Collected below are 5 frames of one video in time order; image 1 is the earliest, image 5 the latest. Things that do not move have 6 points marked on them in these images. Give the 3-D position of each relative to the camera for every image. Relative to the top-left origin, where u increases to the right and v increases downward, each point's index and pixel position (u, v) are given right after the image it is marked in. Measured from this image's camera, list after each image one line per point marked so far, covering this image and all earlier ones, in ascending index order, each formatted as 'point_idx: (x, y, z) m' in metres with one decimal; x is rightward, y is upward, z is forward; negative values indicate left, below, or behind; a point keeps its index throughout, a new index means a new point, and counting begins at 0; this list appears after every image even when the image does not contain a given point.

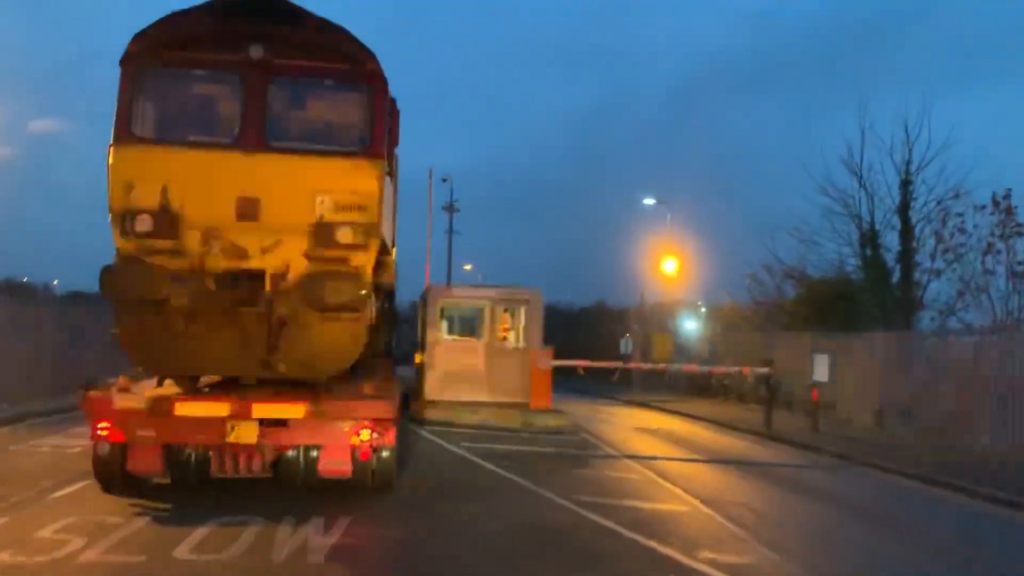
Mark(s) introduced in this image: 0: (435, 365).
0: (-1.5, -1.6, +19.1) m
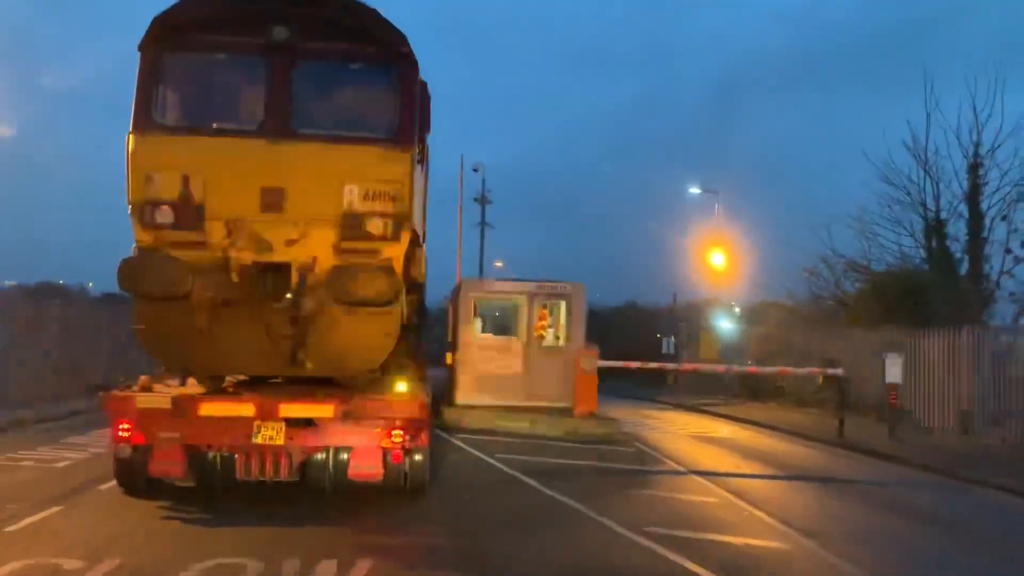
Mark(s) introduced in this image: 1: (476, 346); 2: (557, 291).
0: (-0.9, -1.5, +18.6) m
1: (-0.7, -1.1, +18.4) m
2: (+0.8, -0.1, +18.7) m
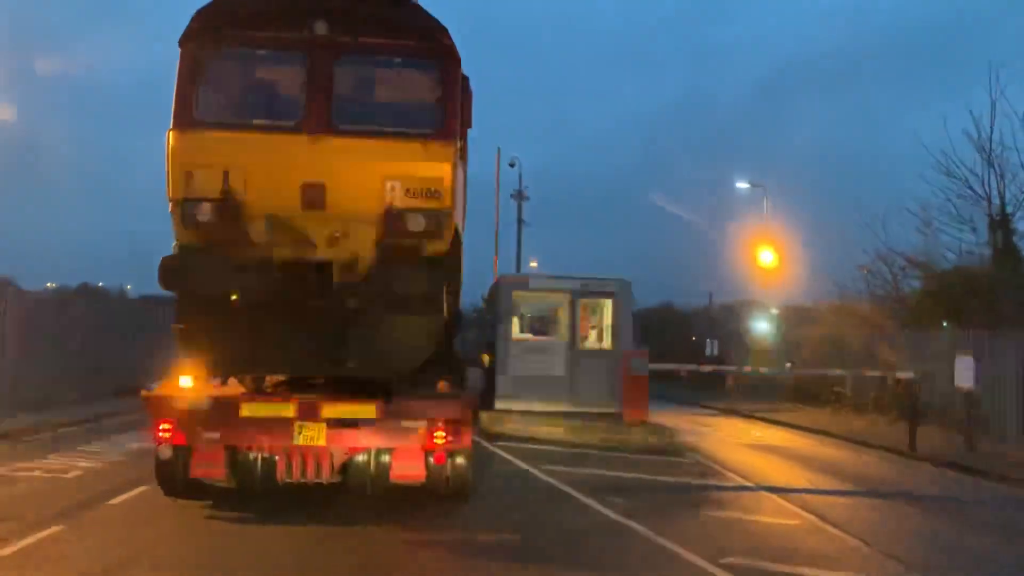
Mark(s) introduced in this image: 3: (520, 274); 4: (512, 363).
0: (-0.1, -1.4, +18.4) m
1: (+0.1, -1.1, +18.2) m
2: (+1.6, 0.0, +18.4) m
3: (+0.1, +0.3, +18.4) m
4: (0.0, -1.3, +18.3) m
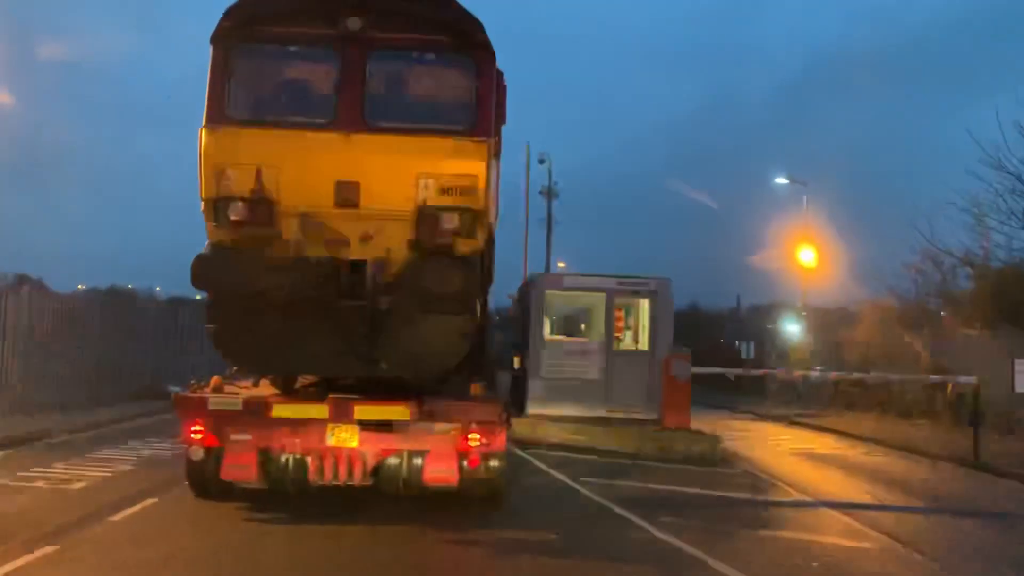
0: (+0.5, -1.4, +18.2) m
1: (+0.7, -1.0, +18.0) m
2: (+2.2, 0.0, +18.2) m
3: (+0.8, +0.3, +18.2) m
4: (+0.6, -1.3, +18.1) m
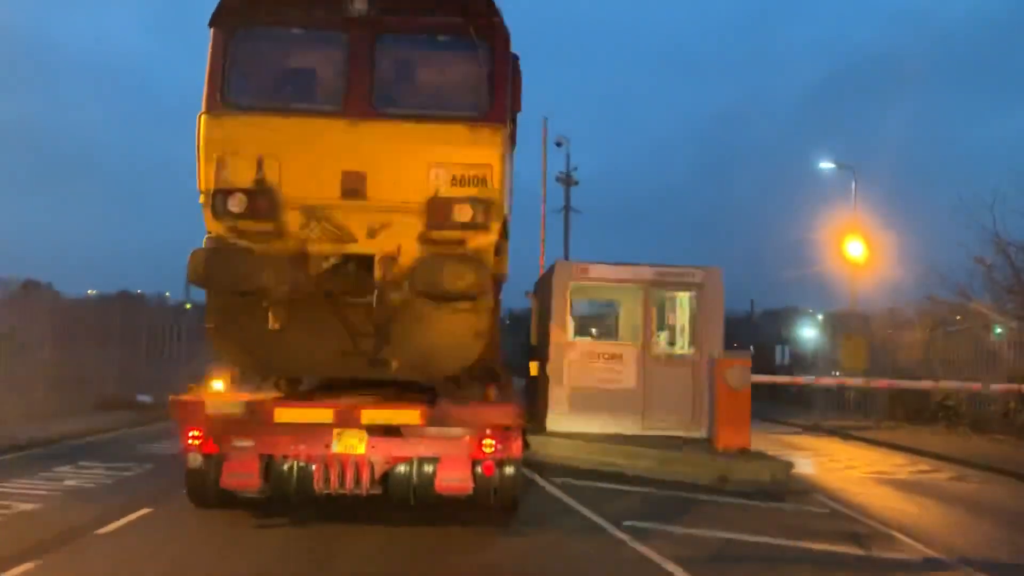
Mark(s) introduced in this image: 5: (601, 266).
0: (+0.8, -1.3, +17.5) m
1: (+1.0, -0.9, +17.3) m
2: (+2.5, +0.1, +17.5) m
3: (+1.1, +0.4, +17.5) m
4: (+0.9, -1.2, +17.5) m
5: (+1.3, +0.3, +16.8) m
